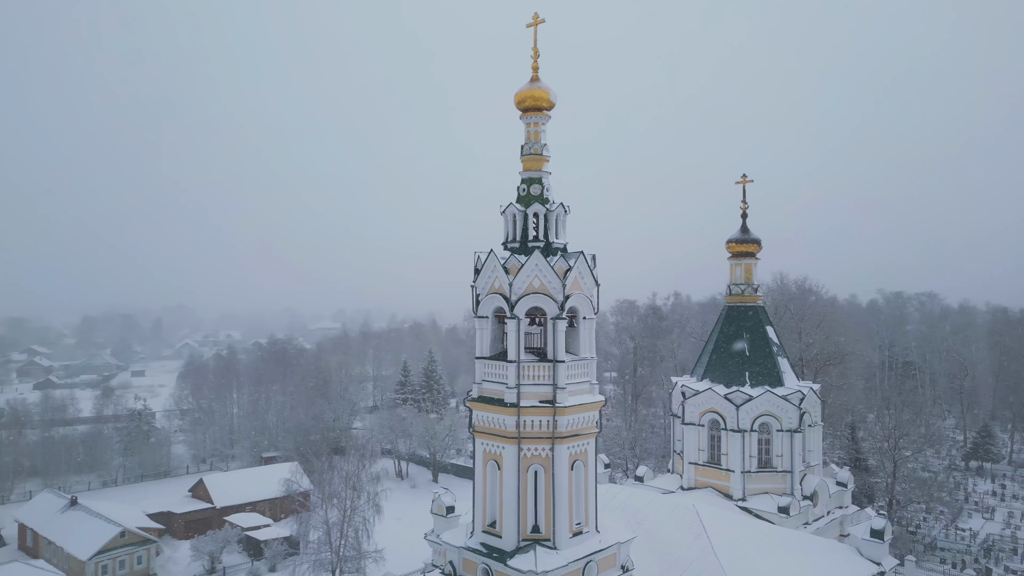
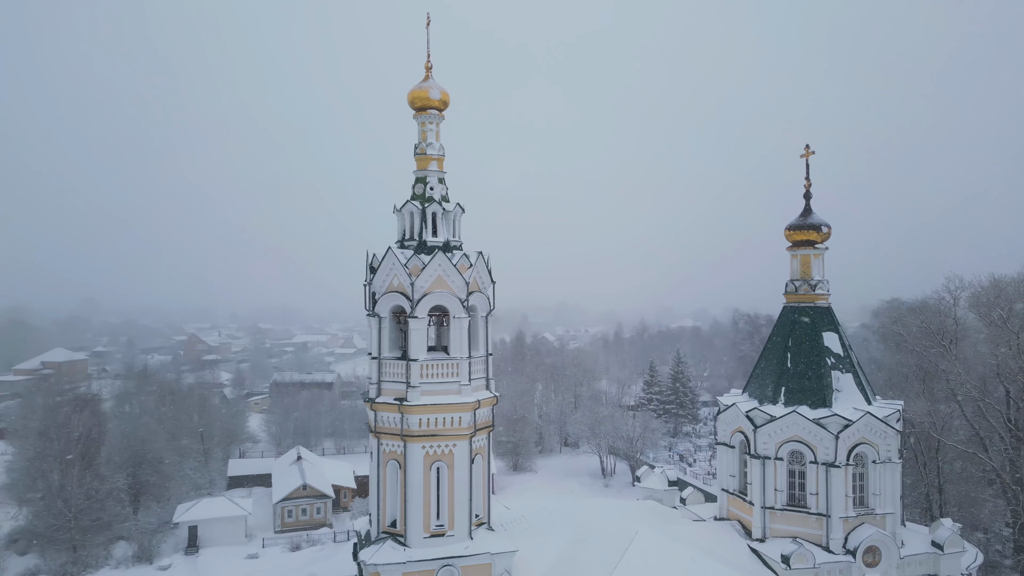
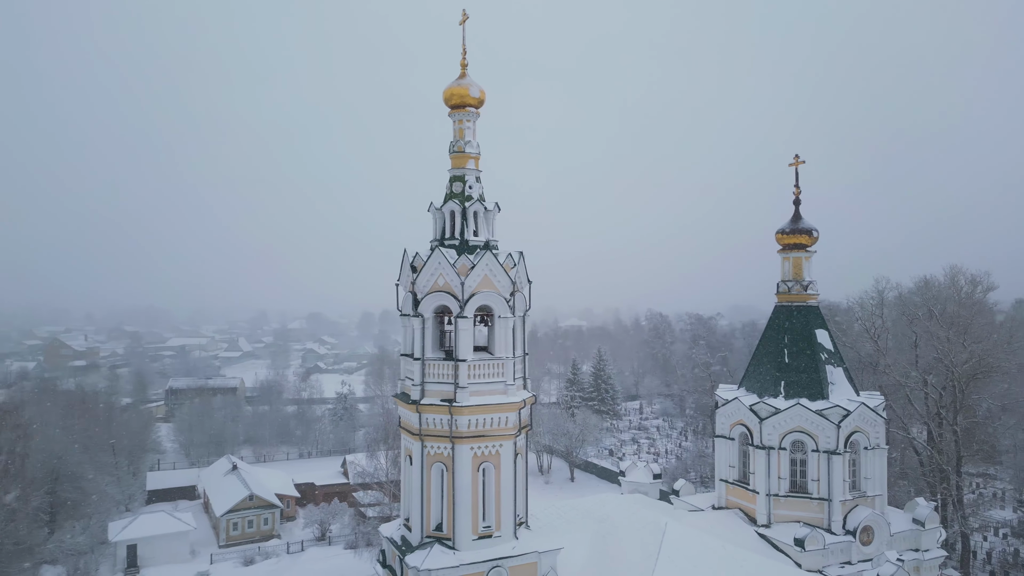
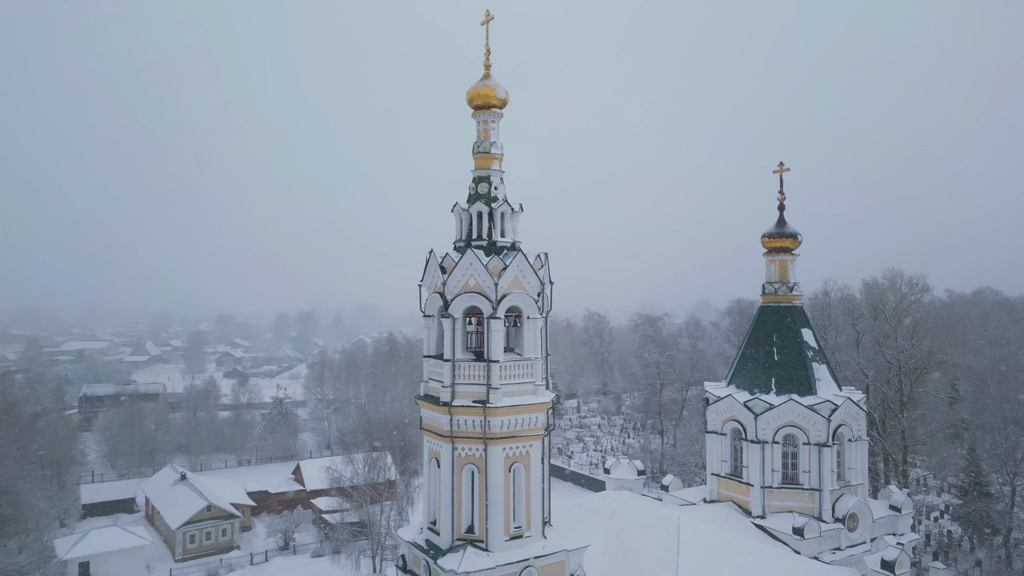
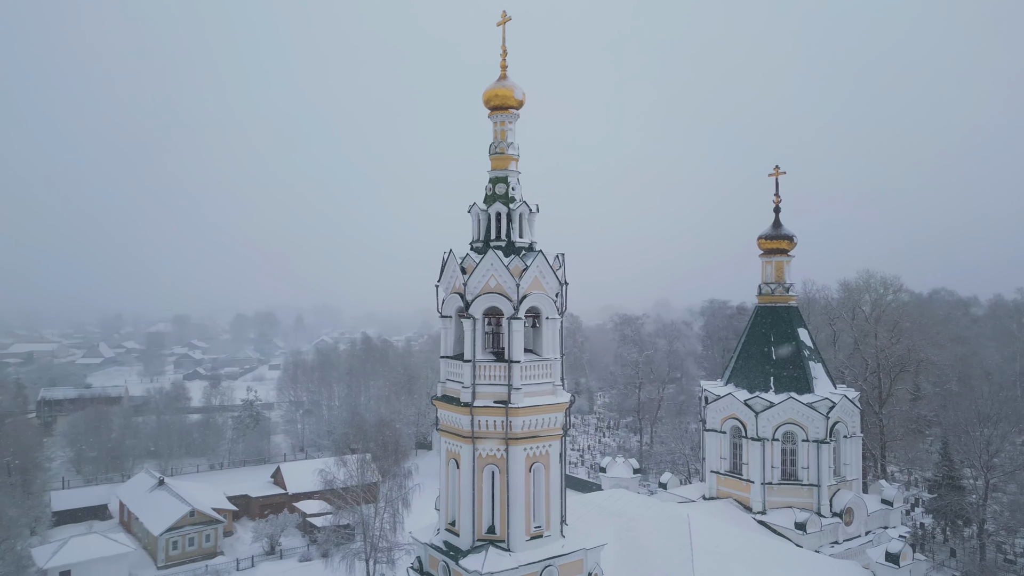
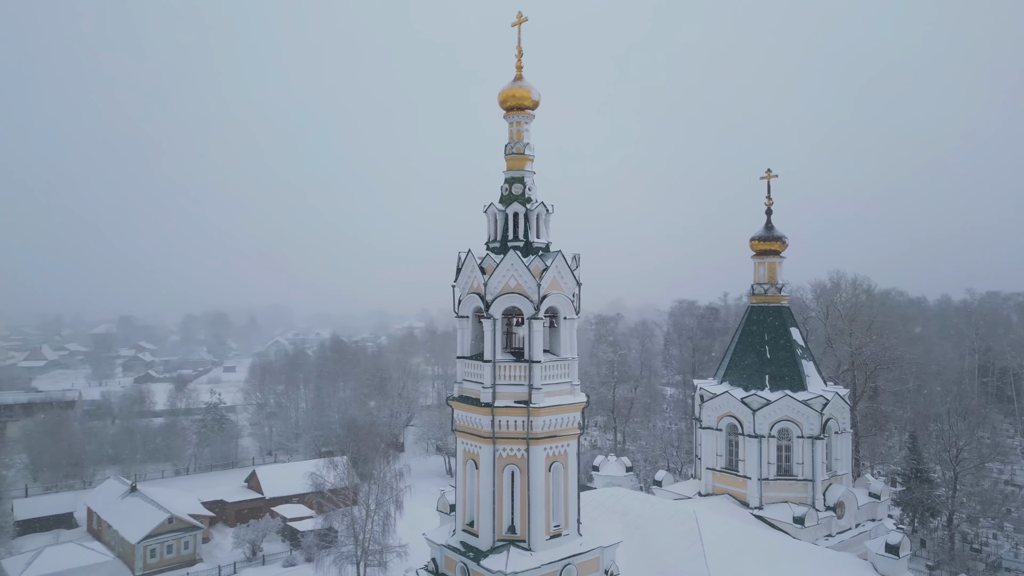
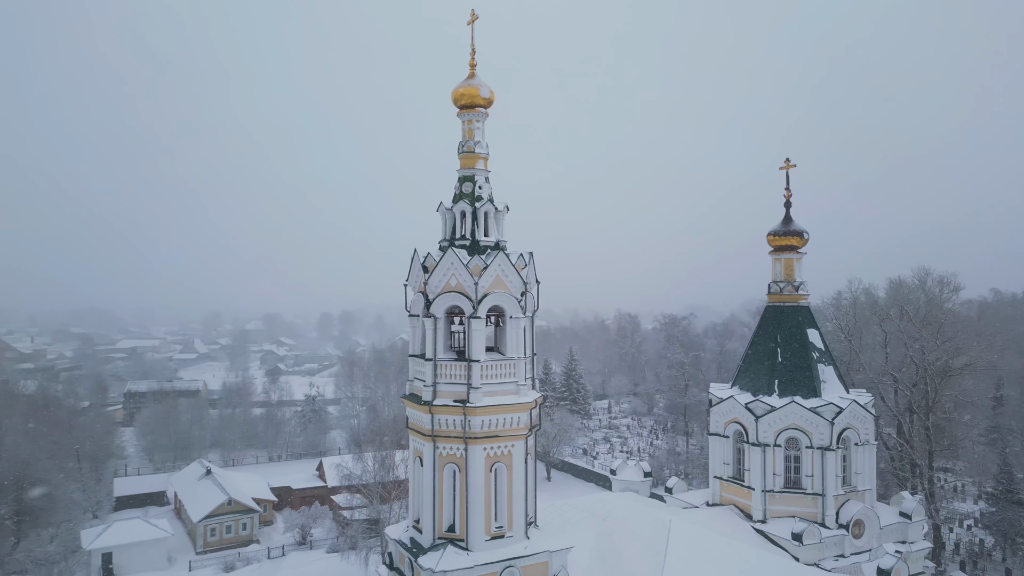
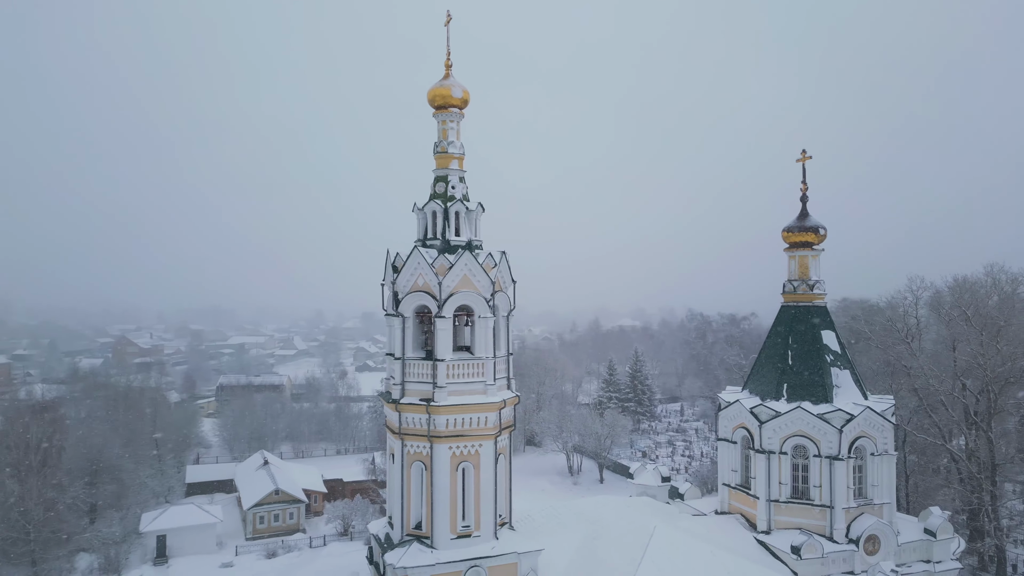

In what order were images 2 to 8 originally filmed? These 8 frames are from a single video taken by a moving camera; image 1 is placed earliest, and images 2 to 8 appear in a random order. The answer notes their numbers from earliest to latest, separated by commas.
6, 5, 4, 7, 3, 8, 2
